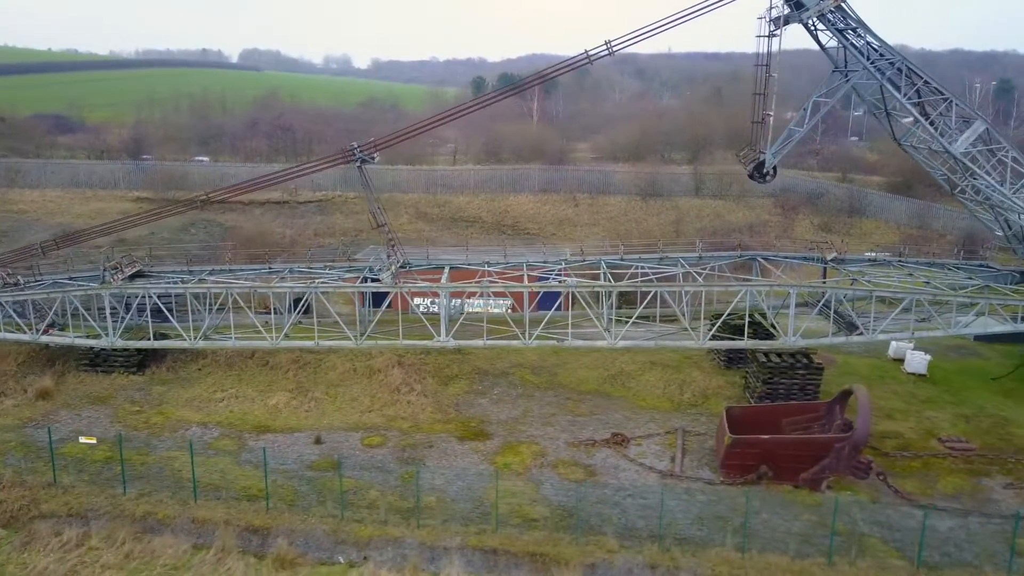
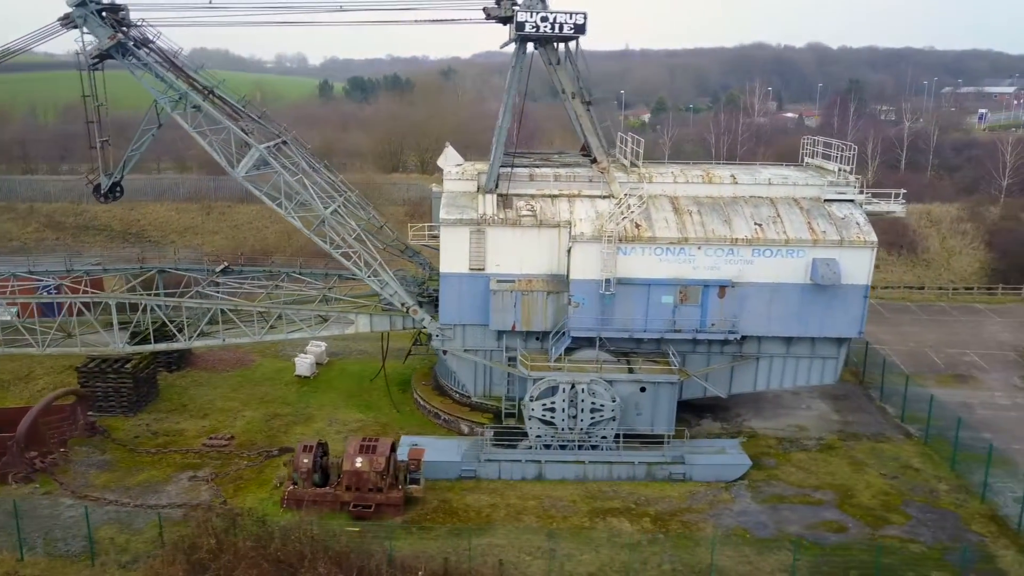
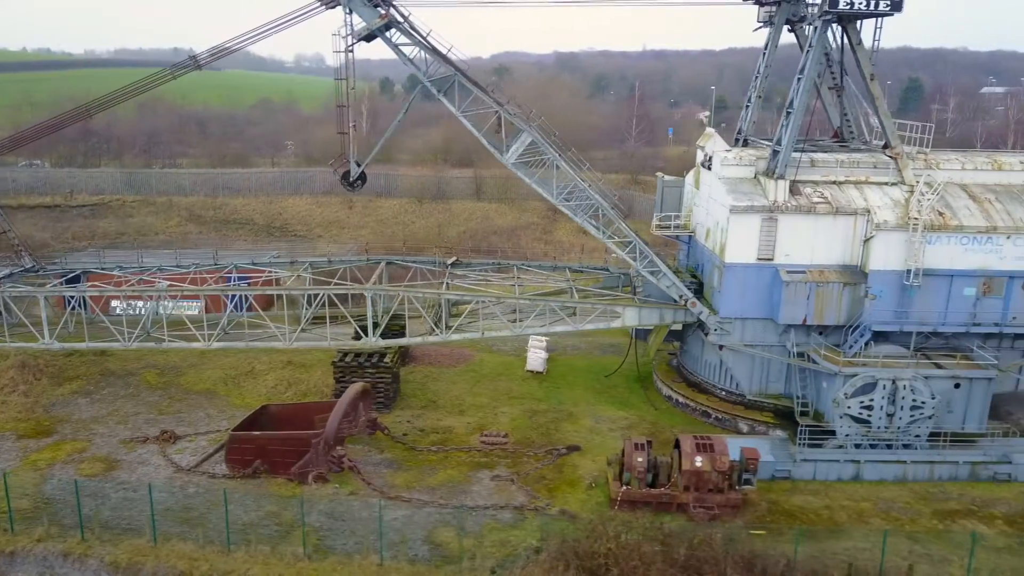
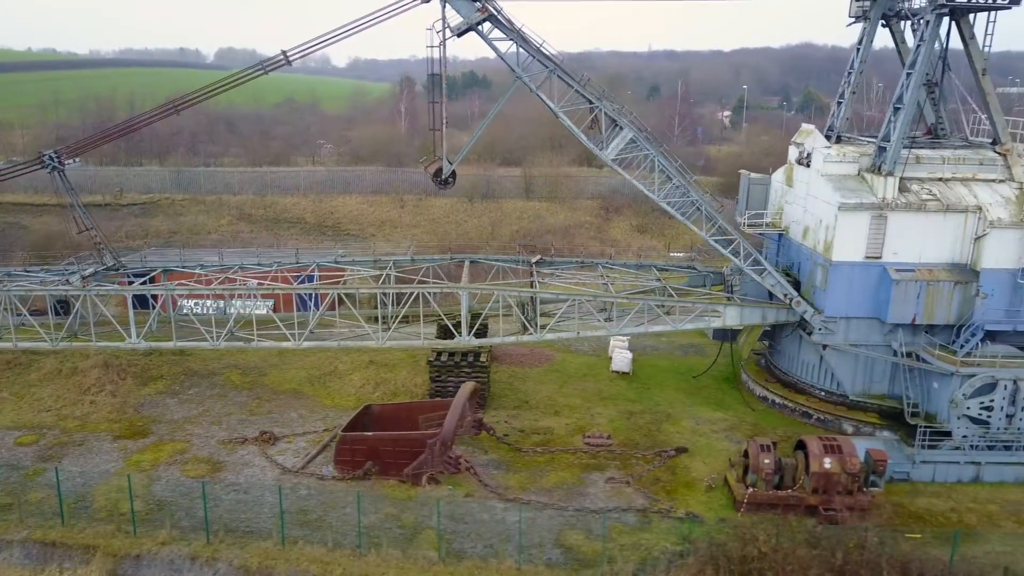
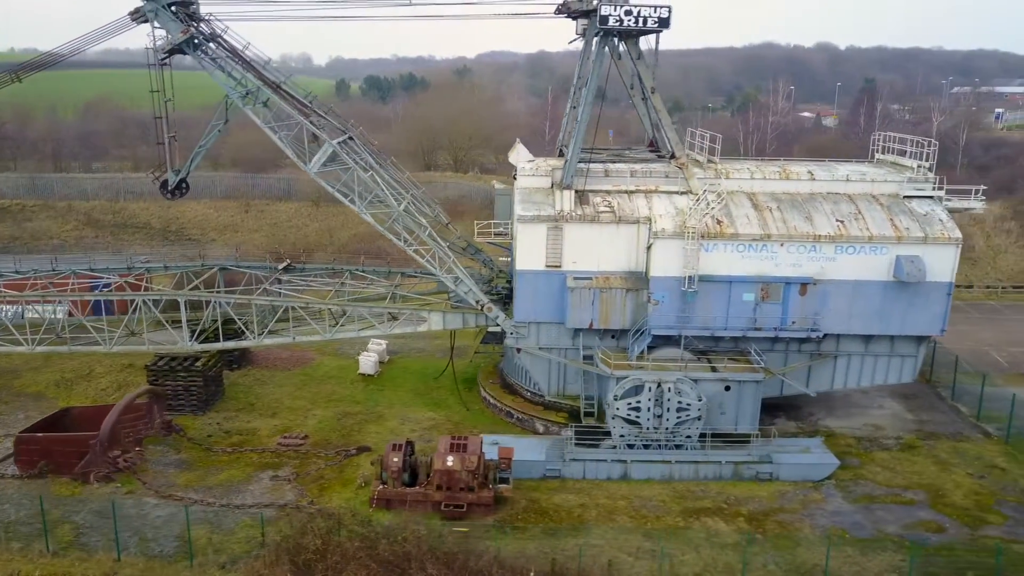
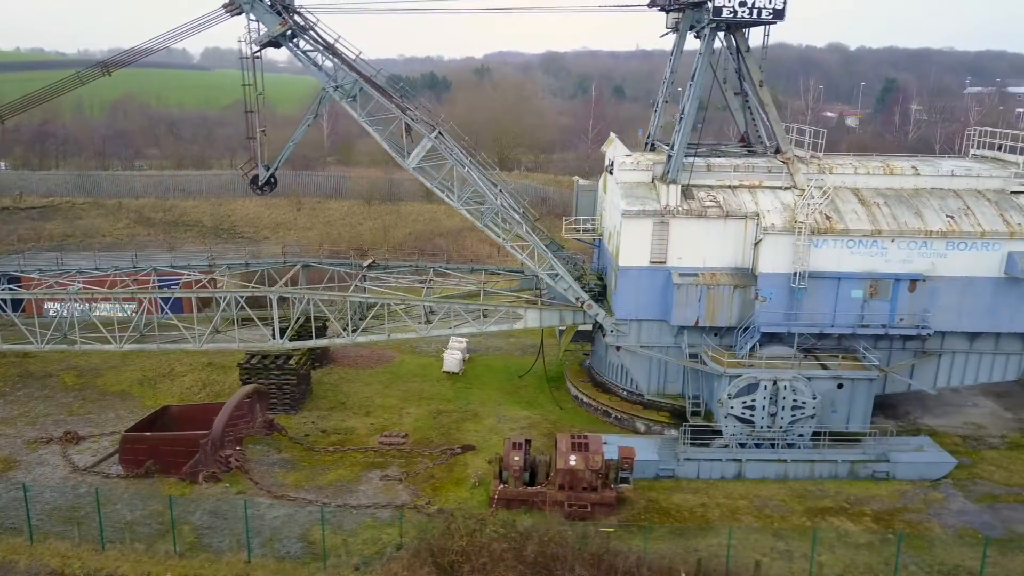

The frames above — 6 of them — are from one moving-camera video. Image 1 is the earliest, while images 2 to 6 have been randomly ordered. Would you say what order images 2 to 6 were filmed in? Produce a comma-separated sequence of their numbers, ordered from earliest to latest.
4, 3, 6, 5, 2
